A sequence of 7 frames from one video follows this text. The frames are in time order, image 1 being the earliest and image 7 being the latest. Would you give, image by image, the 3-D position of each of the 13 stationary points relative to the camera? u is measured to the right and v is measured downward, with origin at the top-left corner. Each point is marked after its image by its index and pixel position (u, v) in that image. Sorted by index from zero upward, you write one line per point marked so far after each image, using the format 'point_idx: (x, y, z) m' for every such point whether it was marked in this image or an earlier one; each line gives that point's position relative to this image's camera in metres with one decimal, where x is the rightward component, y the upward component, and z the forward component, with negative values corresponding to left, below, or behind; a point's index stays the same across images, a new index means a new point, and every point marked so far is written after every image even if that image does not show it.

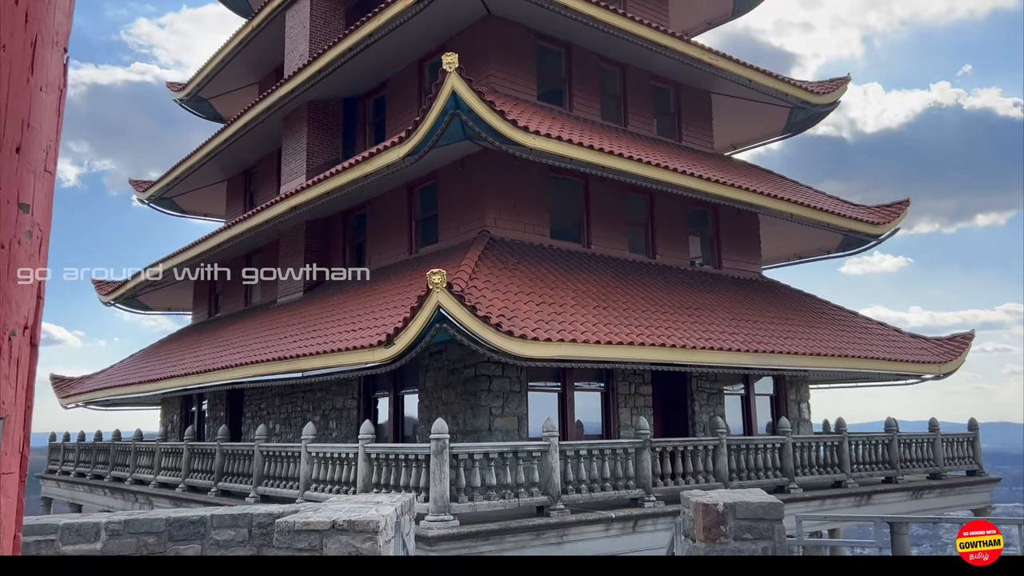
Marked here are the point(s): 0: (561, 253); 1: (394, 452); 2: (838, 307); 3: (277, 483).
0: (+0.8, +0.5, +12.5) m
1: (-1.3, -1.8, +8.7) m
2: (+6.4, -0.4, +15.9) m
3: (-3.1, -2.6, +10.7) m
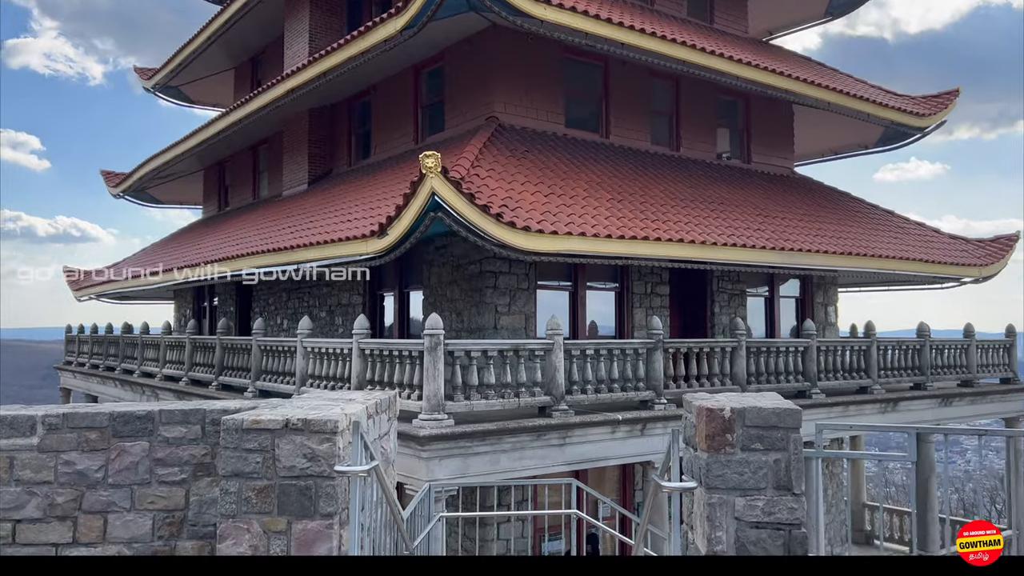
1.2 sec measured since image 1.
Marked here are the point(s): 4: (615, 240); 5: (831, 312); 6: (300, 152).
0: (+0.9, +2.1, +11.6) m
1: (-1.3, -0.6, +8.1) m
2: (+6.7, +1.5, +14.9) m
3: (-3.0, -1.1, +10.4) m
4: (+1.1, +0.5, +8.9) m
5: (+5.8, -0.4, +14.6) m
6: (-3.9, +2.5, +15.1) m
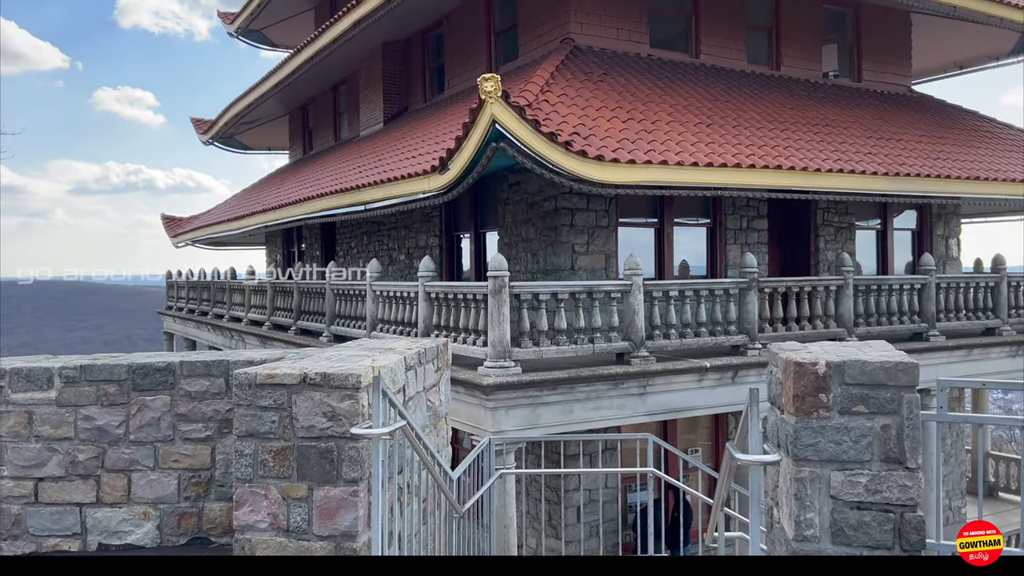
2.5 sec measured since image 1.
0: (+2.0, +2.9, +10.6) m
1: (-0.6, 0.0, +7.6) m
2: (+8.1, +2.7, +13.2) m
3: (-2.1, -0.4, +10.1) m
4: (+1.9, +1.2, +8.0) m
5: (+7.2, +0.7, +13.2) m
6: (-2.5, +3.6, +14.6) m
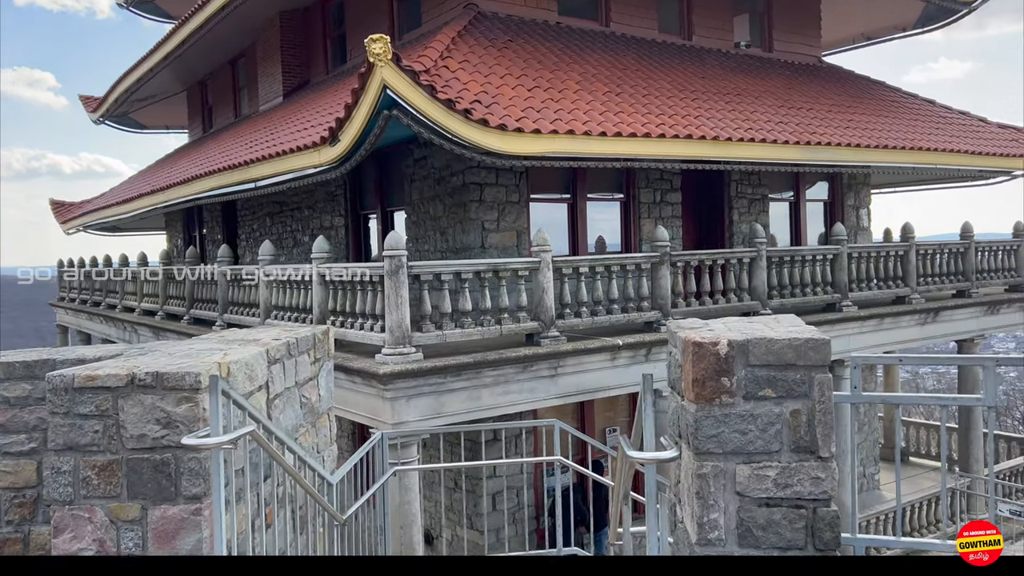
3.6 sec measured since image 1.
0: (+0.7, +3.2, +10.2) m
1: (-1.4, +0.1, +7.1) m
2: (+6.6, +3.2, +13.3) m
3: (-3.1, -0.2, +9.4) m
4: (+0.9, +1.4, +7.6) m
5: (+5.8, +1.2, +13.3) m
6: (-4.0, +3.8, +13.7) m
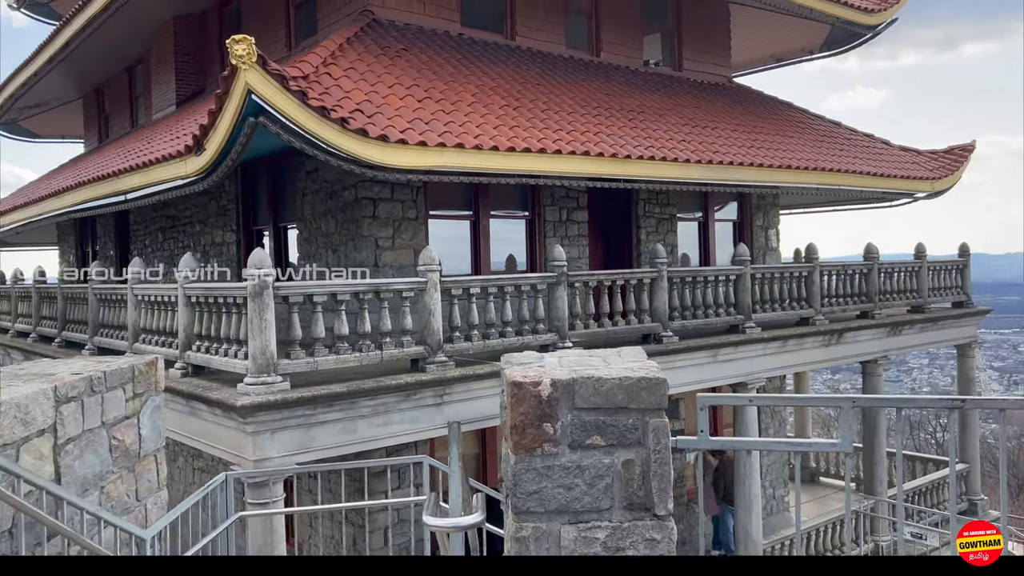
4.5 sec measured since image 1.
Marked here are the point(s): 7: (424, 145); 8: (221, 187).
0: (-0.5, +3.0, +9.8) m
1: (-2.4, -0.1, +6.5) m
2: (+5.1, +2.9, +13.5) m
3: (-4.3, -0.5, +8.6) m
4: (-0.1, +1.2, +7.2) m
5: (+4.3, +0.8, +13.3) m
6: (-5.5, +3.5, +13.0) m
7: (-0.7, +1.2, +6.7) m
8: (-4.1, +1.4, +11.4) m
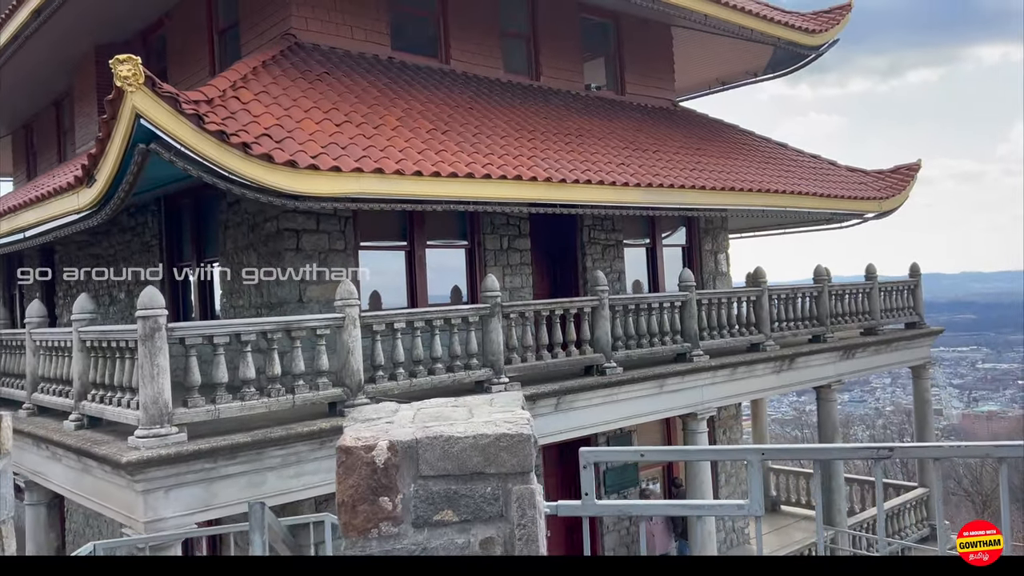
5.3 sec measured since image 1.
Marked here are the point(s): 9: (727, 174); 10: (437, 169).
0: (-1.3, +2.6, +9.5) m
1: (-3.0, -0.4, +5.9) m
2: (+4.2, +2.5, +13.3) m
3: (-4.9, -0.9, +8.0) m
4: (-0.7, +0.9, +6.8) m
5: (+3.4, +0.4, +13.0) m
6: (-6.5, +2.9, +12.4) m
7: (-1.4, +0.9, +6.3) m
8: (-4.9, +0.9, +10.8) m
9: (+2.7, +1.4, +10.1) m
10: (-0.6, +1.0, +6.9) m
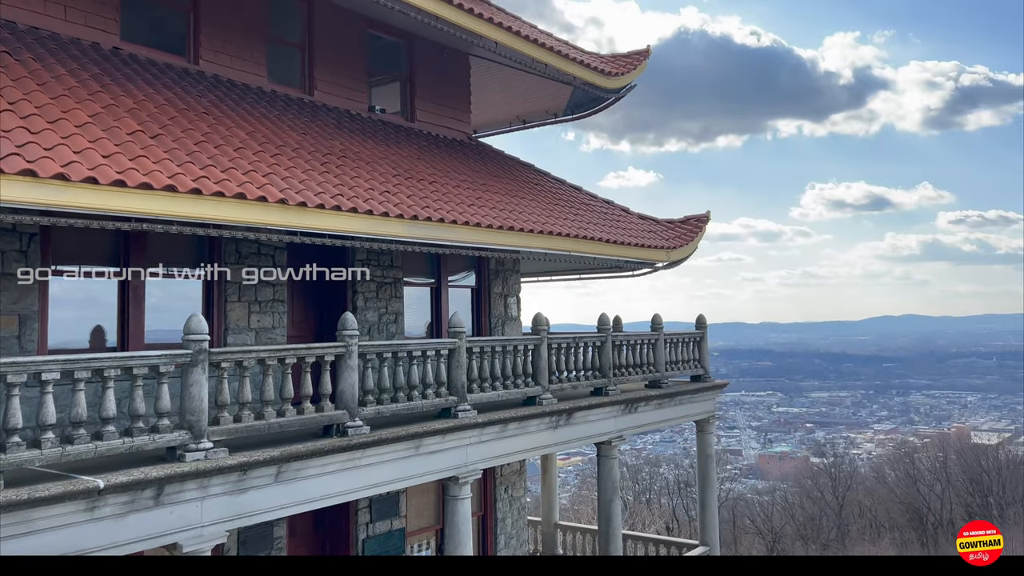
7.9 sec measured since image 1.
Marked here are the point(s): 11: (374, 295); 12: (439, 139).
0: (-3.7, +2.2, +7.9) m
1: (-4.8, -0.5, +4.0) m
2: (+0.8, +1.7, +12.8) m
3: (-7.1, -1.0, +5.6) m
4: (-2.7, +0.7, +5.4) m
5: (0.0, -0.3, +12.3) m
6: (-9.4, +2.6, +9.8) m
7: (-3.2, +0.7, +4.7) m
8: (-7.6, +0.6, +8.4) m
9: (0.0, +0.9, +9.4) m
10: (-2.6, +0.8, +5.5) m
11: (-1.7, -0.1, +10.0) m
12: (-1.0, +2.2, +11.8) m
